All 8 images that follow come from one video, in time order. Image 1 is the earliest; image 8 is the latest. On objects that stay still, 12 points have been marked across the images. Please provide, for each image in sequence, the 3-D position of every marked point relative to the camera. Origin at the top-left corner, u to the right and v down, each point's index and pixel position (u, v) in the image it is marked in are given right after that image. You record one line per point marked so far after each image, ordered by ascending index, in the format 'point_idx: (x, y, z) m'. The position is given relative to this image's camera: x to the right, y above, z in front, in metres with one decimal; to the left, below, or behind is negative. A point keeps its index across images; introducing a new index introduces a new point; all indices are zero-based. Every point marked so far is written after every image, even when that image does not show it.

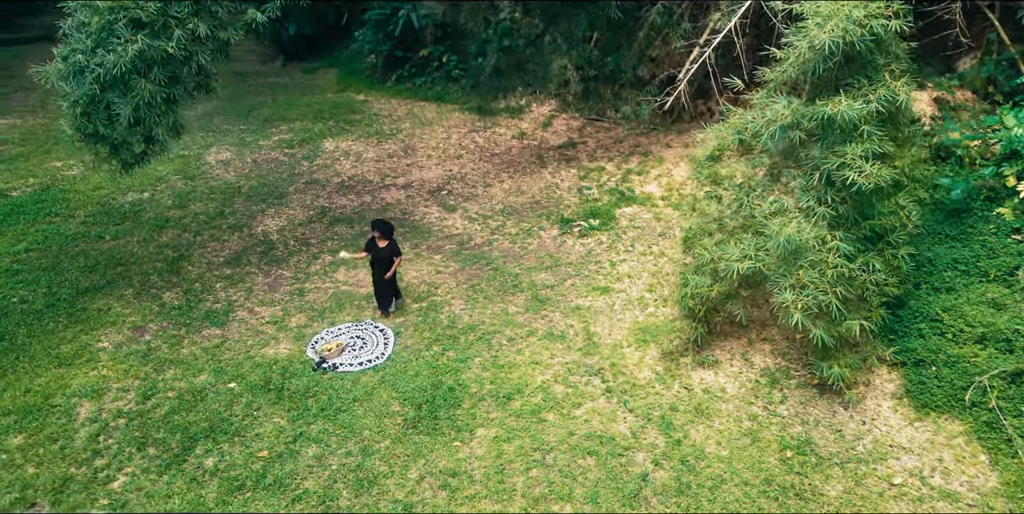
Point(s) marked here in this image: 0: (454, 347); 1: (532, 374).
0: (-0.5, -0.8, +6.9) m
1: (+0.2, -1.0, +6.5) m
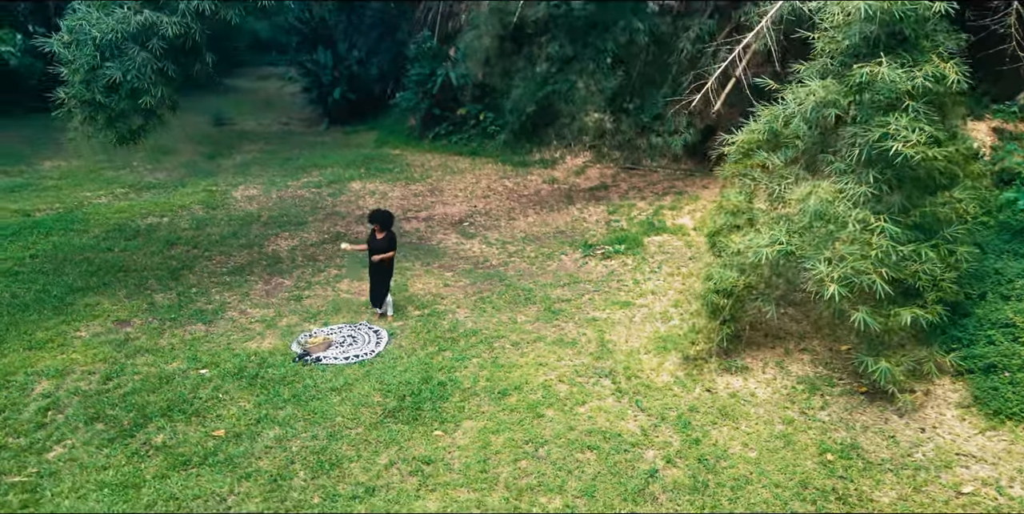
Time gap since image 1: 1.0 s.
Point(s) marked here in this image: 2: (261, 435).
0: (-0.5, -0.8, +6.2) m
1: (+0.2, -0.9, +5.8) m
2: (-1.7, -1.2, +4.9) m
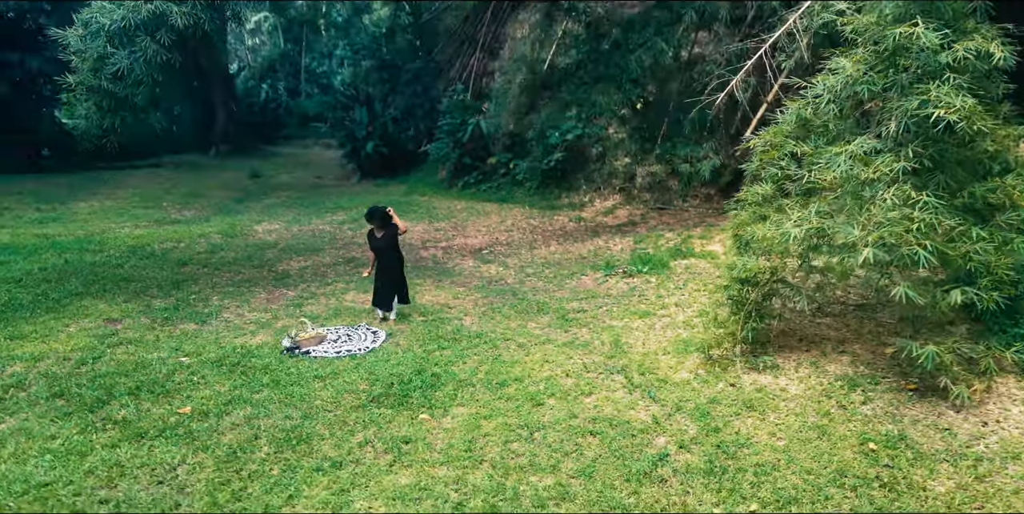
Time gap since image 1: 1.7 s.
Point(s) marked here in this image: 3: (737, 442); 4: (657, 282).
0: (-0.5, -0.7, +5.8) m
1: (+0.2, -0.8, +5.2) m
2: (-1.7, -0.9, +4.5) m
3: (+1.2, -1.0, +4.1) m
4: (+1.5, -0.3, +7.5) m
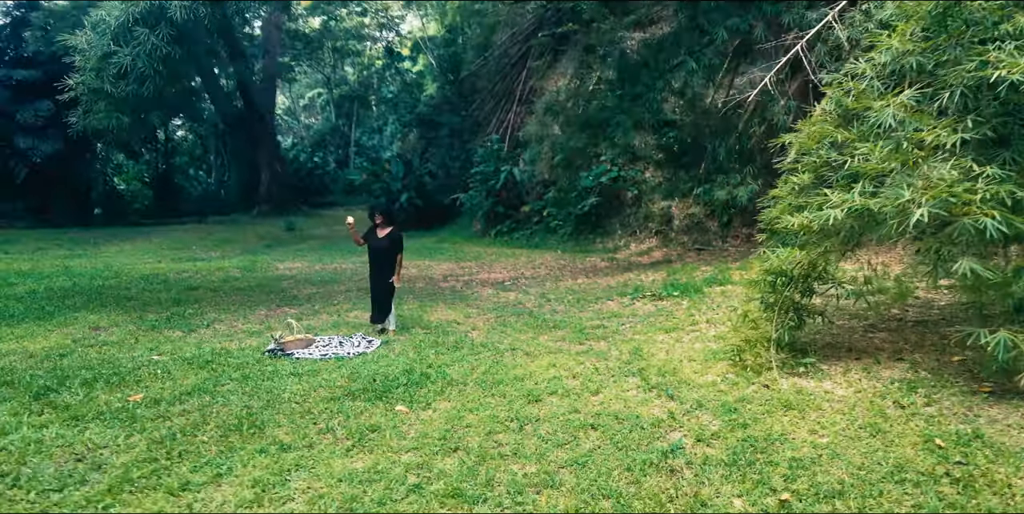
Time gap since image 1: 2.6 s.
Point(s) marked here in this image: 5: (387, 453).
0: (-0.4, -0.7, +5.2) m
1: (+0.2, -0.7, +4.6) m
2: (-1.7, -0.8, +3.9) m
3: (+1.2, -0.8, +3.3) m
4: (+1.6, -0.4, +6.8) m
5: (-0.5, -0.8, +3.2) m
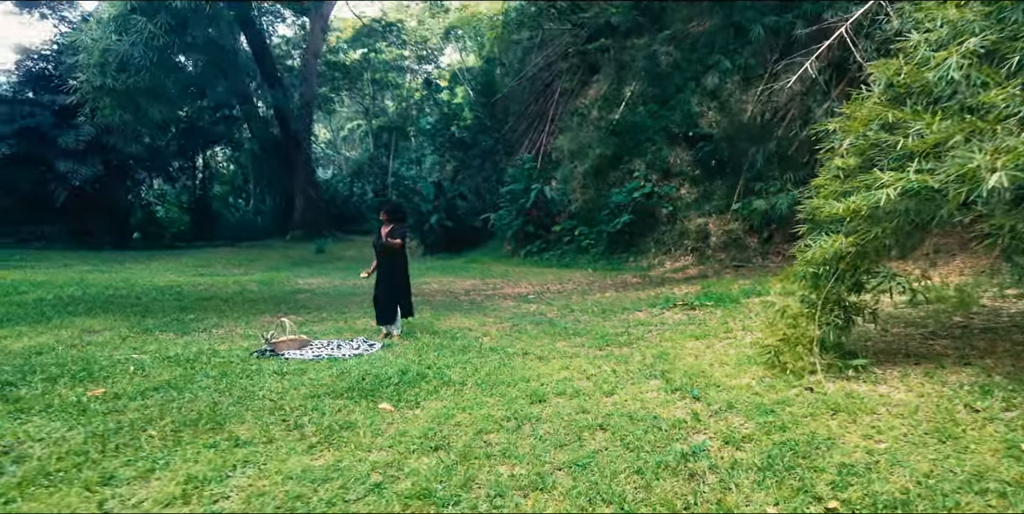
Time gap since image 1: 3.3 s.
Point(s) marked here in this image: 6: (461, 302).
0: (-0.4, -0.6, +4.7) m
1: (+0.2, -0.6, +4.1) m
2: (-1.7, -0.7, +3.5) m
3: (+1.1, -0.7, +2.8) m
4: (+1.8, -0.5, +6.2) m
5: (-0.6, -0.7, +2.7) m
6: (-0.6, -0.5, +8.0) m
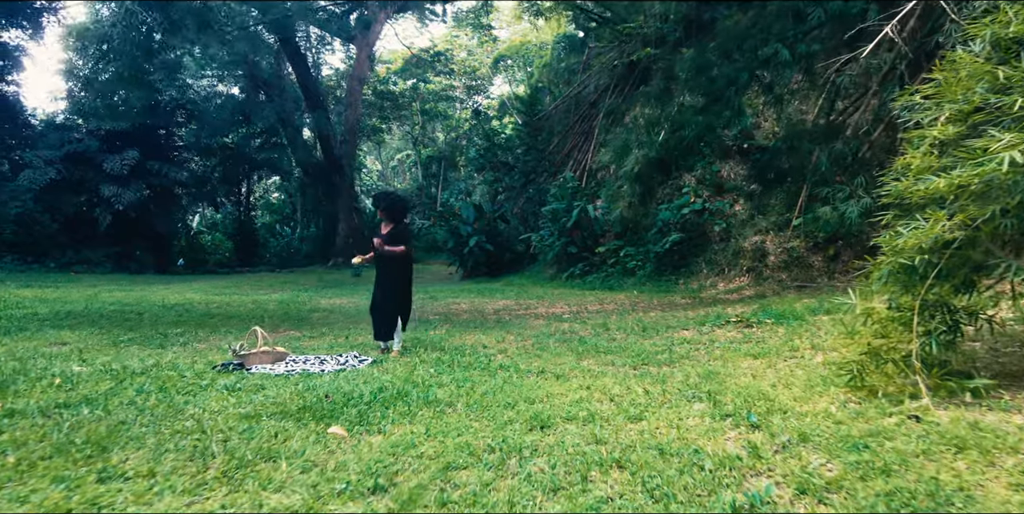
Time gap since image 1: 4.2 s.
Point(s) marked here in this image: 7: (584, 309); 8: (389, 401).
0: (-0.3, -0.6, +3.9) m
1: (+0.2, -0.6, +3.2) m
2: (-1.8, -0.6, +2.8) m
3: (+1.1, -0.6, +1.8) m
4: (+1.9, -0.5, +5.3) m
5: (-0.6, -0.6, +1.9) m
6: (-0.3, -0.6, +7.2) m
7: (+0.8, -0.6, +8.4) m
8: (-0.5, -0.6, +3.1) m
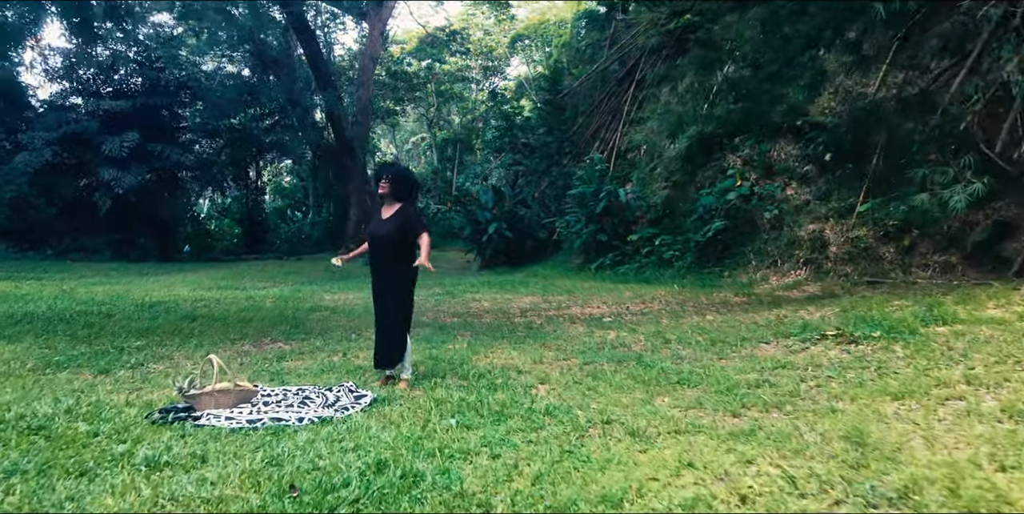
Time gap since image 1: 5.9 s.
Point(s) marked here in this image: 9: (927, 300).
0: (-0.1, -0.6, +2.7) m
1: (+0.4, -0.6, +2.1) m
2: (-1.6, -0.6, +1.7) m
3: (+1.2, -0.6, +0.7) m
4: (+2.2, -0.5, +4.1) m
5: (-0.5, -0.7, +0.8) m
6: (0.0, -0.6, +6.1) m
7: (+1.1, -0.5, +7.3) m
8: (-0.3, -0.6, +2.0) m
9: (+3.3, -0.4, +5.8) m
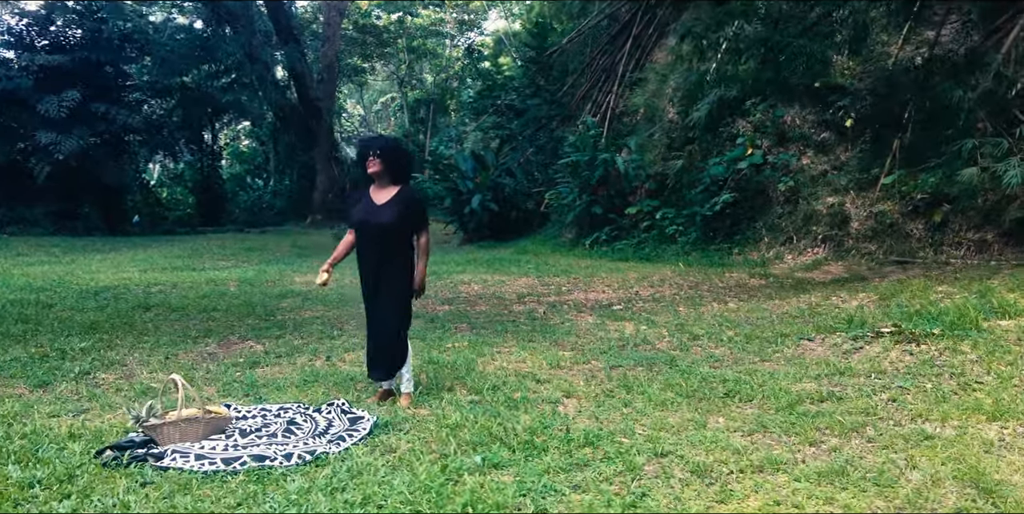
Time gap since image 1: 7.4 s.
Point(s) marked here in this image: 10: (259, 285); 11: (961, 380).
0: (0.0, -0.6, +2.2) m
1: (+0.6, -0.6, +1.6) m
2: (-1.4, -0.7, +1.2) m
3: (+1.4, -0.7, +0.2) m
4: (+2.3, -0.5, +3.6) m
5: (-0.3, -0.7, +0.3) m
6: (+0.1, -0.5, +5.6) m
7: (+1.2, -0.4, +6.8) m
8: (-0.2, -0.7, +1.5) m
9: (+3.3, -0.3, +5.4) m
10: (-2.4, -0.3, +7.7) m
11: (+1.9, -0.5, +3.2) m
